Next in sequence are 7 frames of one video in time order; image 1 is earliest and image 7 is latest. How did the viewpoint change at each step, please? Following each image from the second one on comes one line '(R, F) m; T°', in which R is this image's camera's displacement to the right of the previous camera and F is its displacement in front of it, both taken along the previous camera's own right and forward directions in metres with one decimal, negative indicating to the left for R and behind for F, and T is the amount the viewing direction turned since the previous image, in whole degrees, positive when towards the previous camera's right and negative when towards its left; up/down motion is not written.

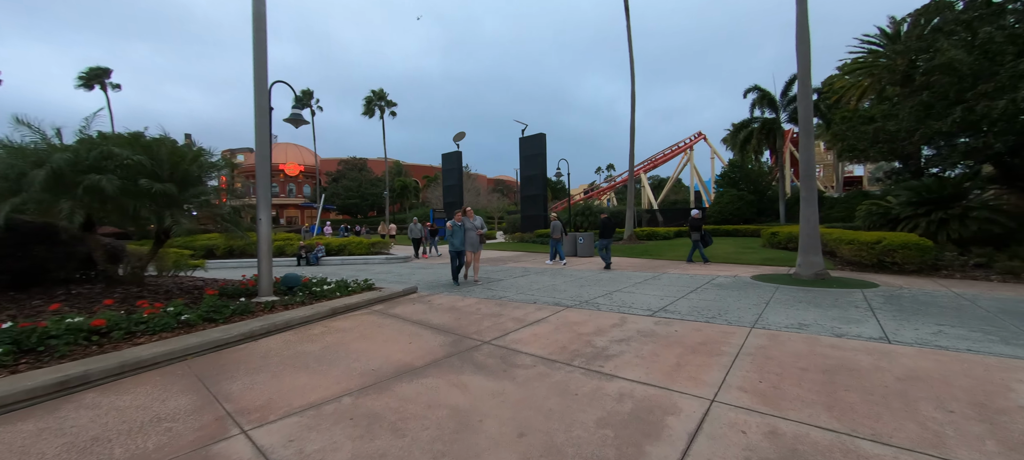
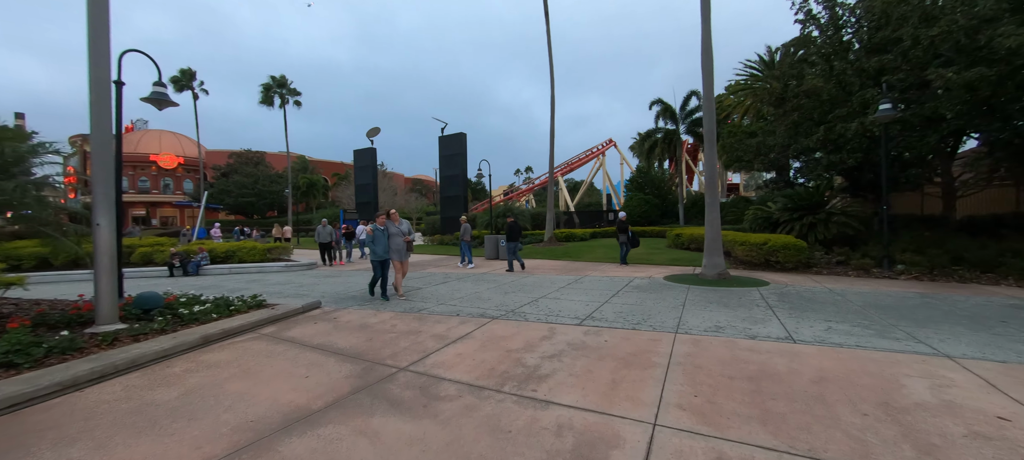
(0.0, +0.5) m; +12°
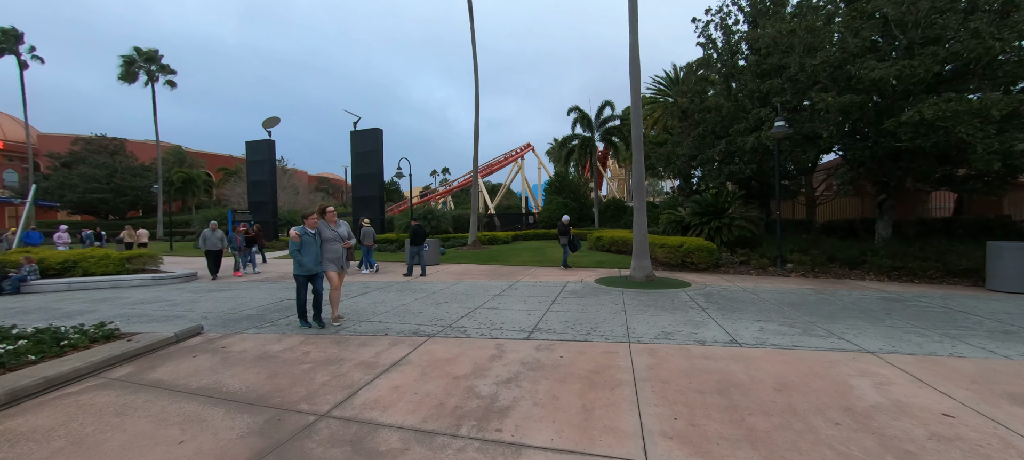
(-0.3, +0.6) m; +12°
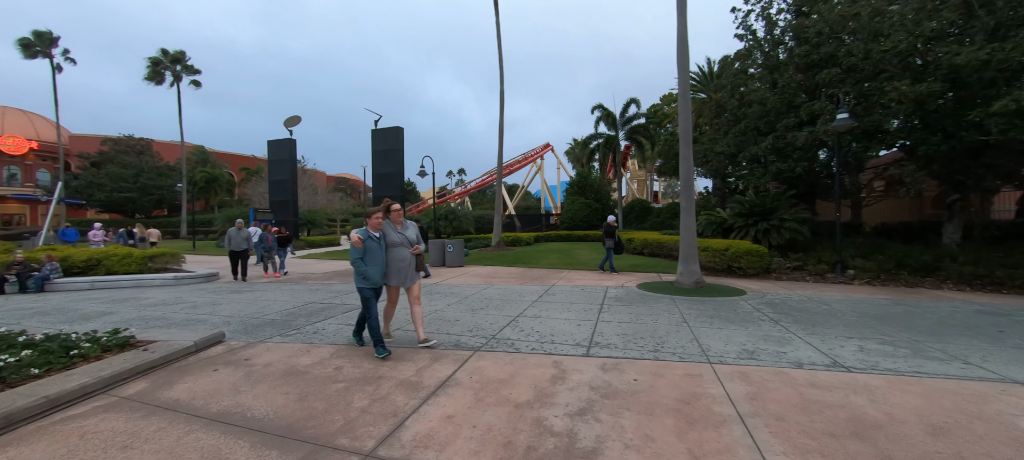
(-0.5, +0.6) m; -2°
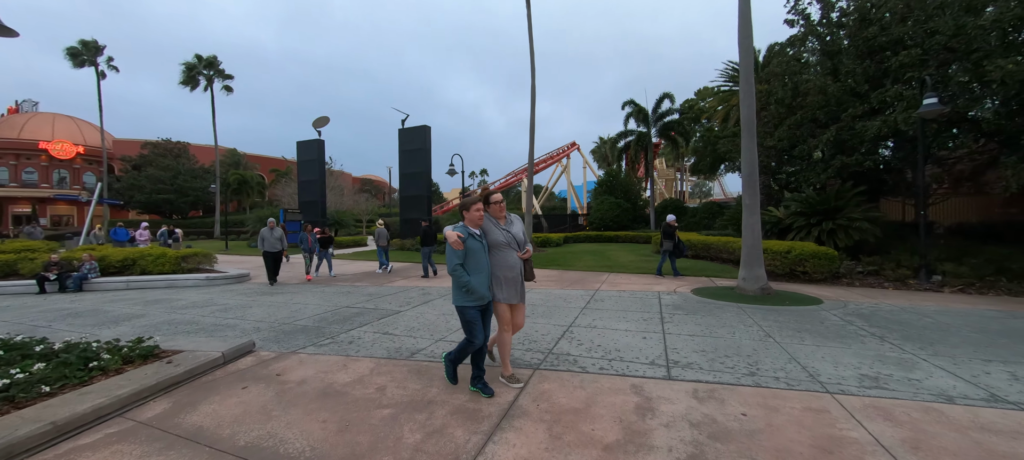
(-0.5, +0.6) m; -3°
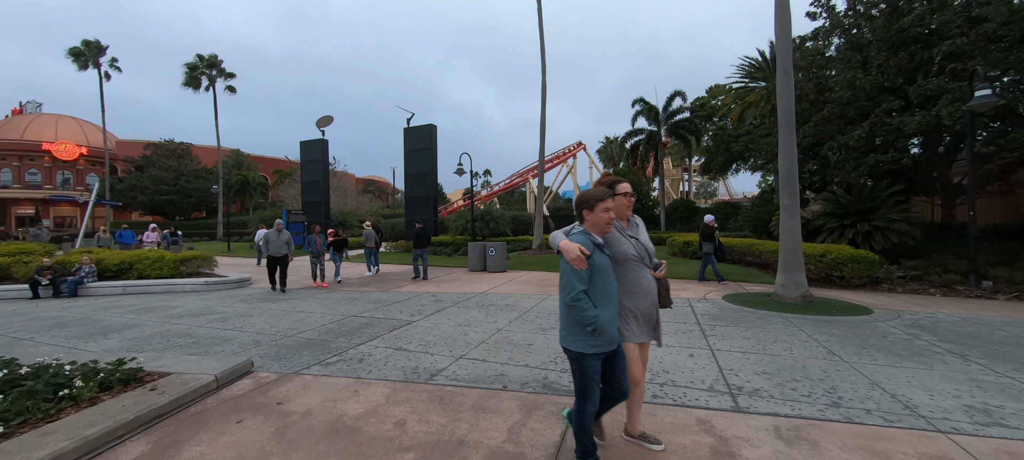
(-0.3, +0.5) m; 0°
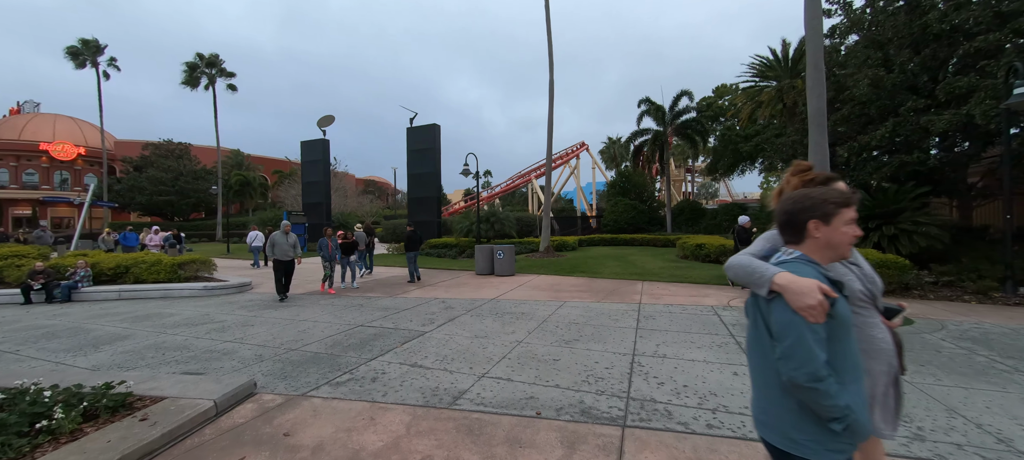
(-0.3, +0.4) m; 0°
